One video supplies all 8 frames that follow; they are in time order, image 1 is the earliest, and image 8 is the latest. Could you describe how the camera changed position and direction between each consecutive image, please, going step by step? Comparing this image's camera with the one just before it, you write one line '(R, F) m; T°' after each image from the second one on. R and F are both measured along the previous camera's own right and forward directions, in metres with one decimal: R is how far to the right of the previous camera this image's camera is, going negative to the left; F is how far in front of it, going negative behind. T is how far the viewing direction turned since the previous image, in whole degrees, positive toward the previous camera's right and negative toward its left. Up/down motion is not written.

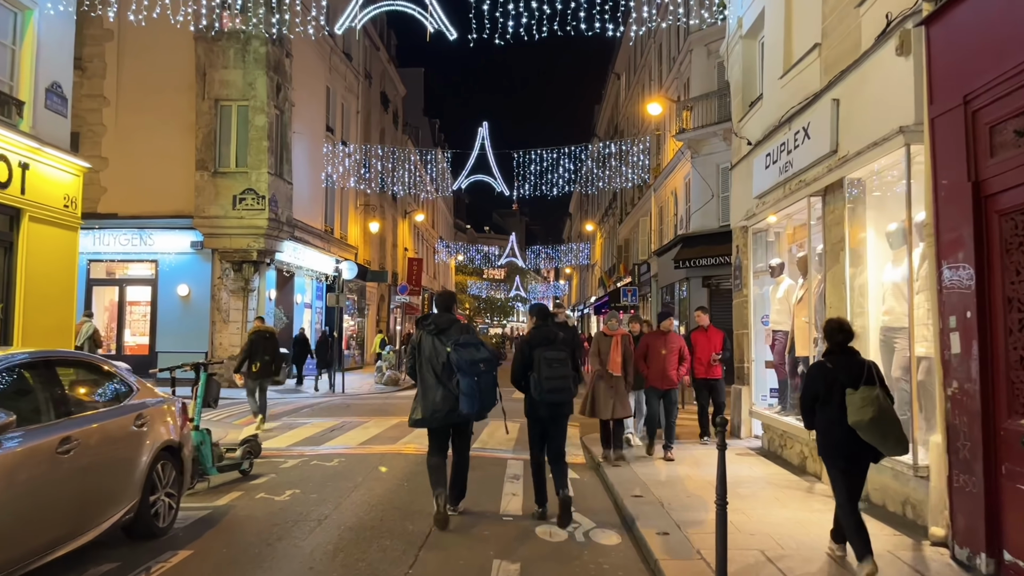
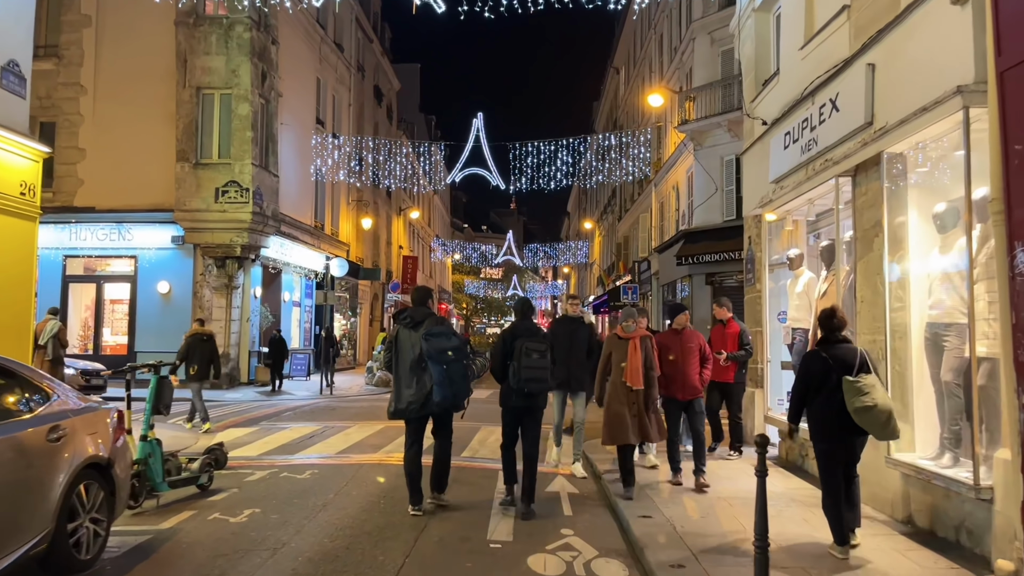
(+0.1, +0.8) m; 0°
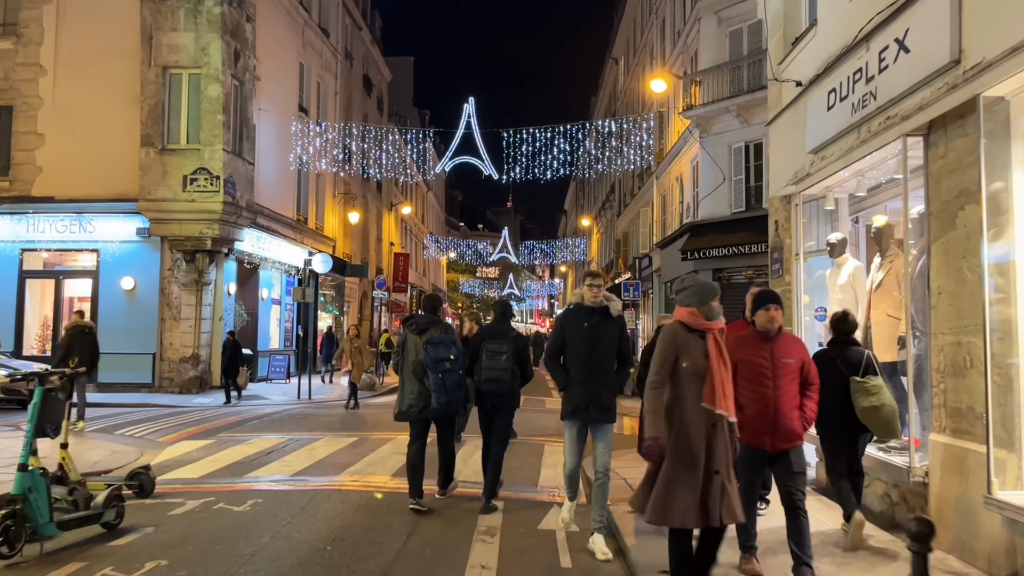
(+0.1, +1.3) m; 0°
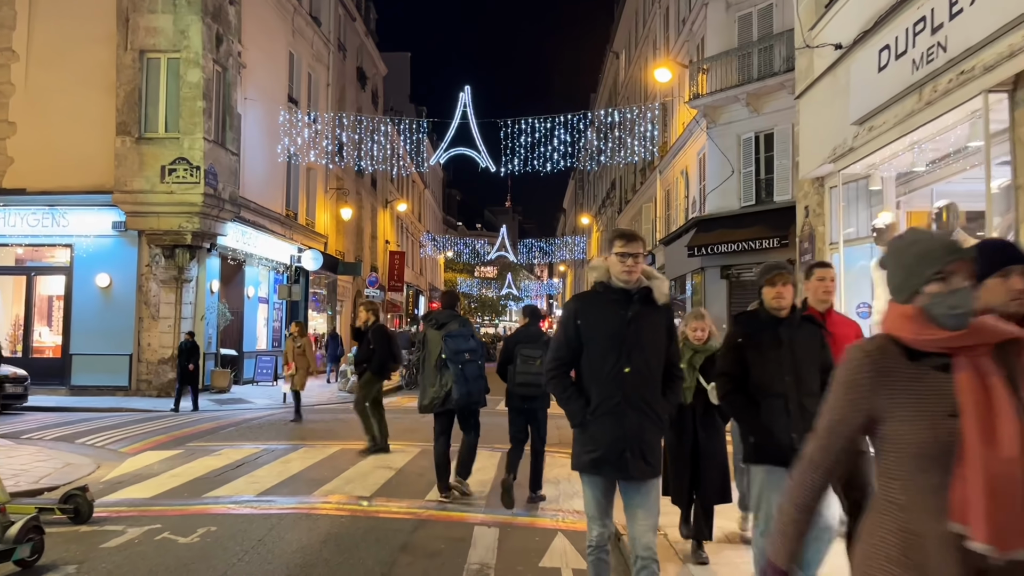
(0.0, +0.9) m; 0°
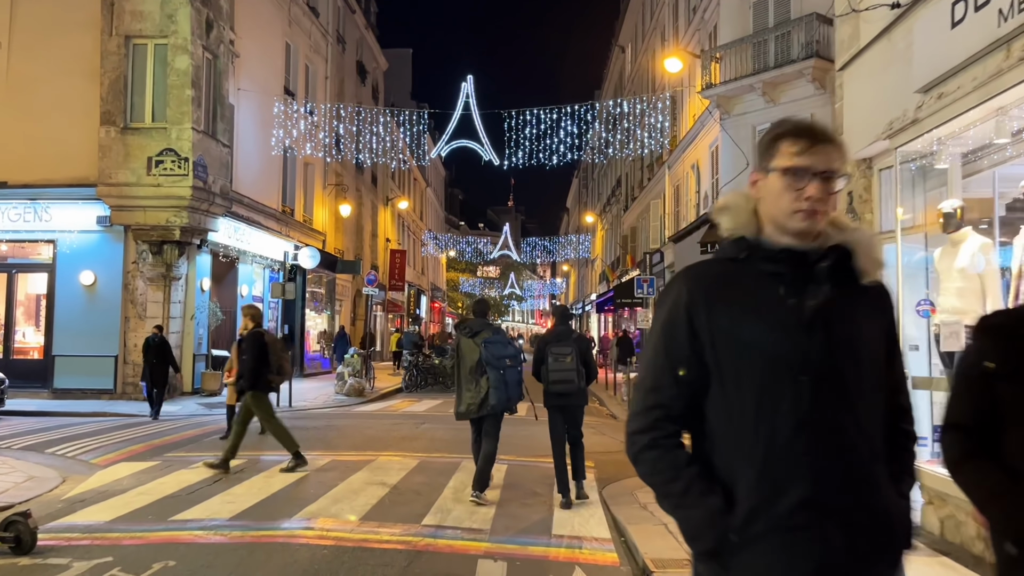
(0.0, +0.8) m; 0°
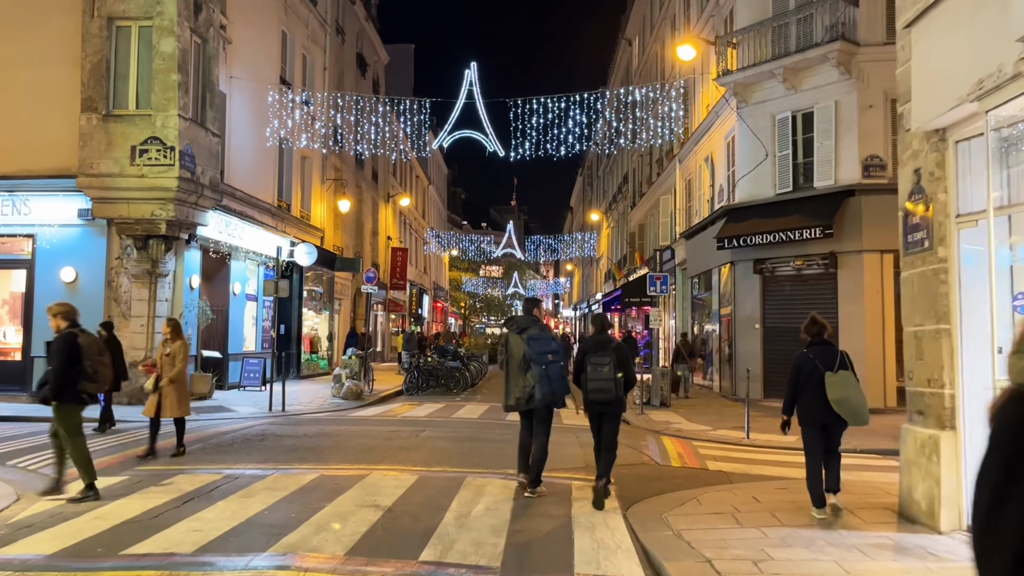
(-0.1, +0.9) m; 0°
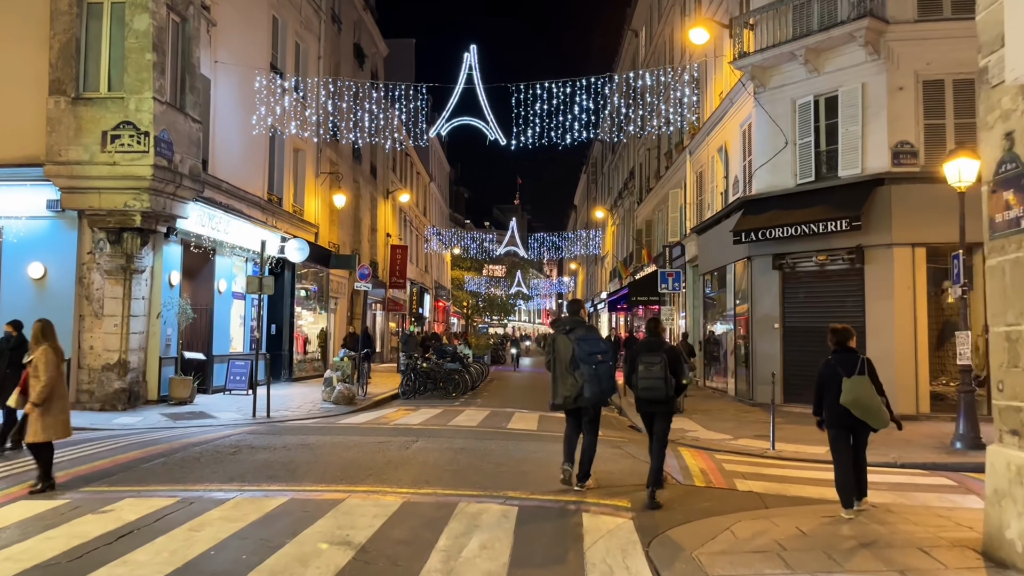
(0.0, +1.0) m; 0°
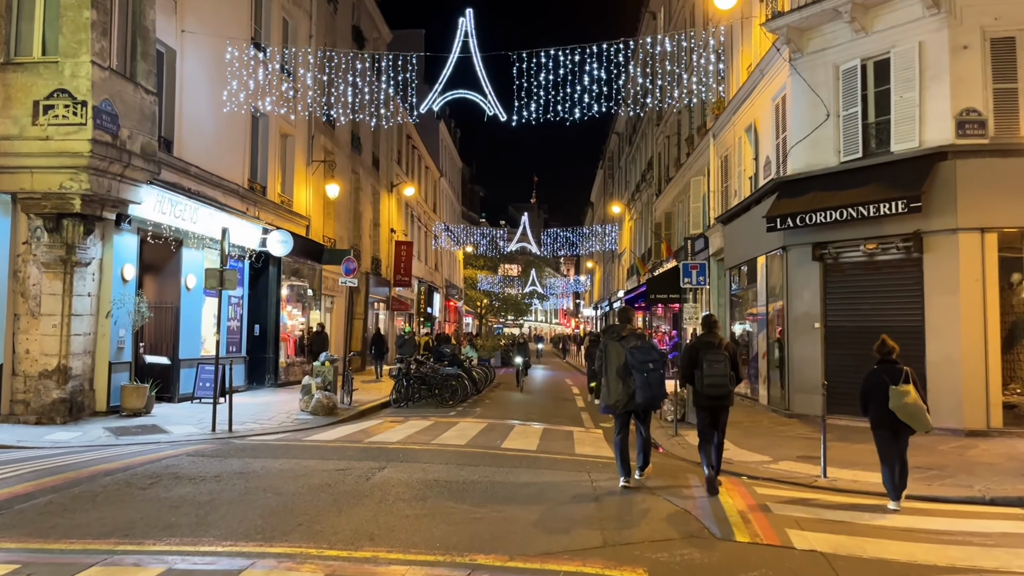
(+0.3, +1.9) m; -1°
